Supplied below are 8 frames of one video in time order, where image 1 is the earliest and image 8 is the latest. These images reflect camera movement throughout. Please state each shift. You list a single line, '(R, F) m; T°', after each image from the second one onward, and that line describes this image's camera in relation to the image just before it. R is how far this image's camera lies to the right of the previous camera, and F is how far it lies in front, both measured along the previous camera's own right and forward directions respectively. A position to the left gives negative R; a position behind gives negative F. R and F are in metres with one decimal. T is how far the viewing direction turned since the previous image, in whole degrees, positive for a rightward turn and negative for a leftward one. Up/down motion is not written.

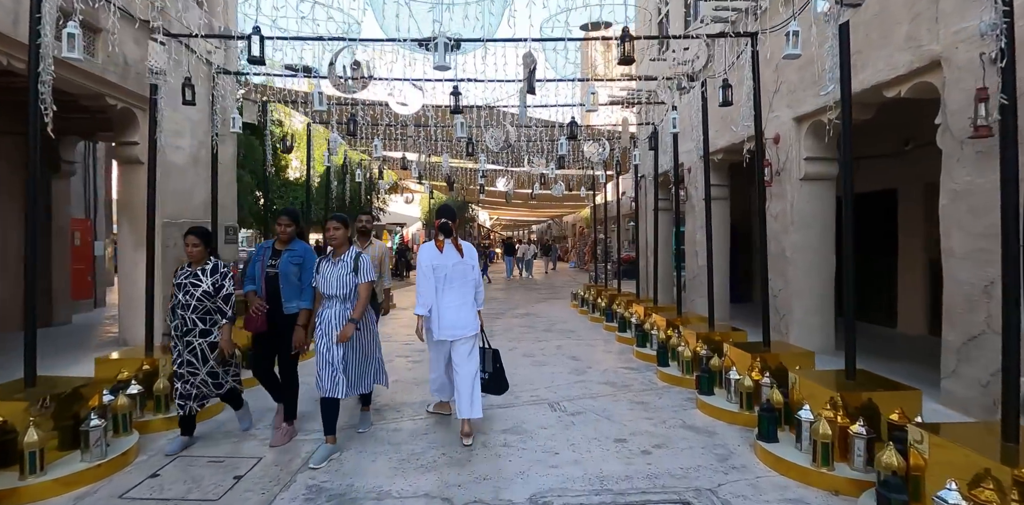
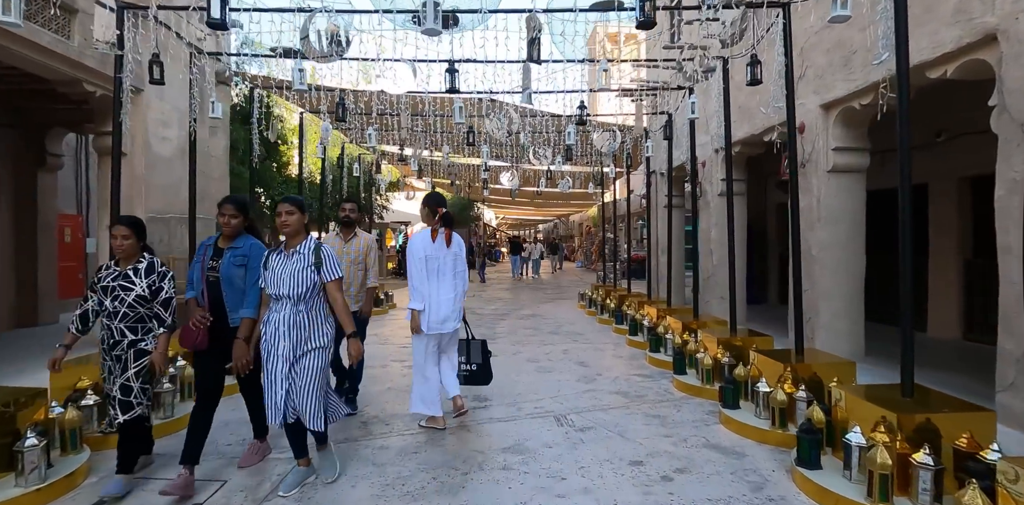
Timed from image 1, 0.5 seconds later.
(0.0, +0.4) m; -1°
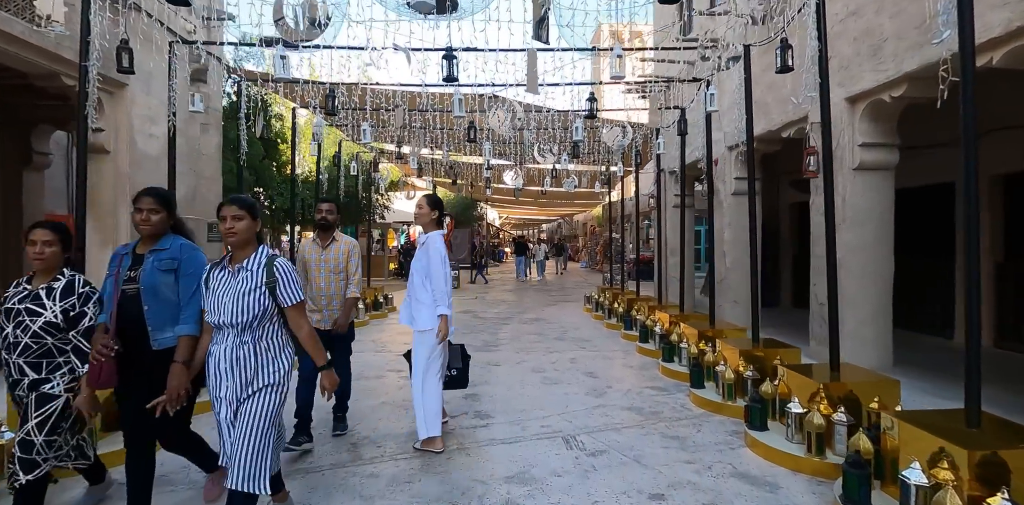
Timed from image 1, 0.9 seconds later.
(0.0, +0.4) m; 0°
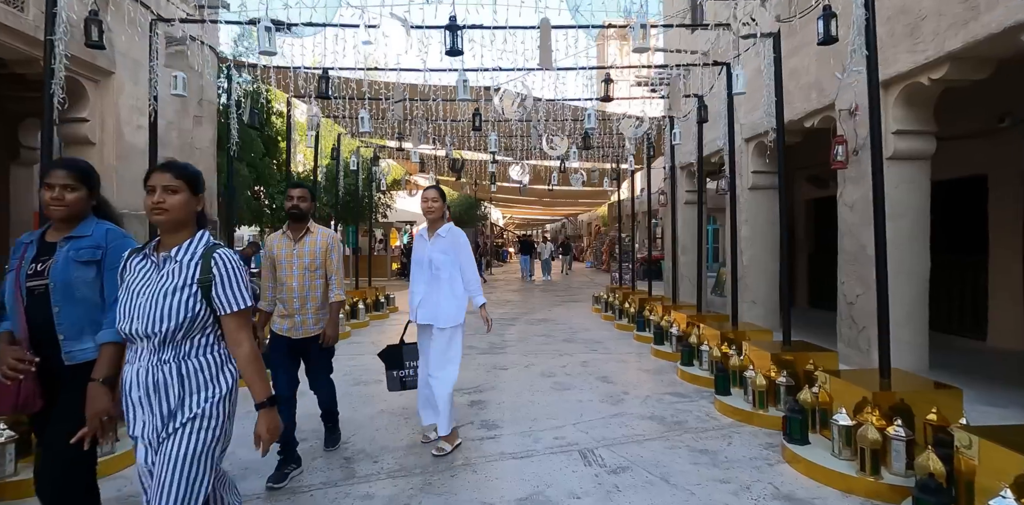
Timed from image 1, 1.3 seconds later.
(0.0, +0.4) m; 0°
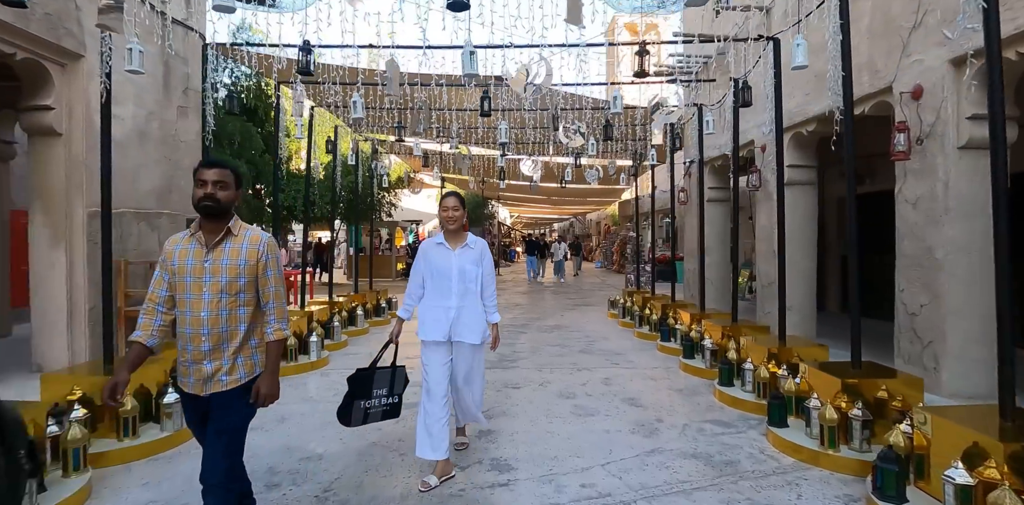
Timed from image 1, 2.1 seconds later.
(-0.1, +0.6) m; -1°
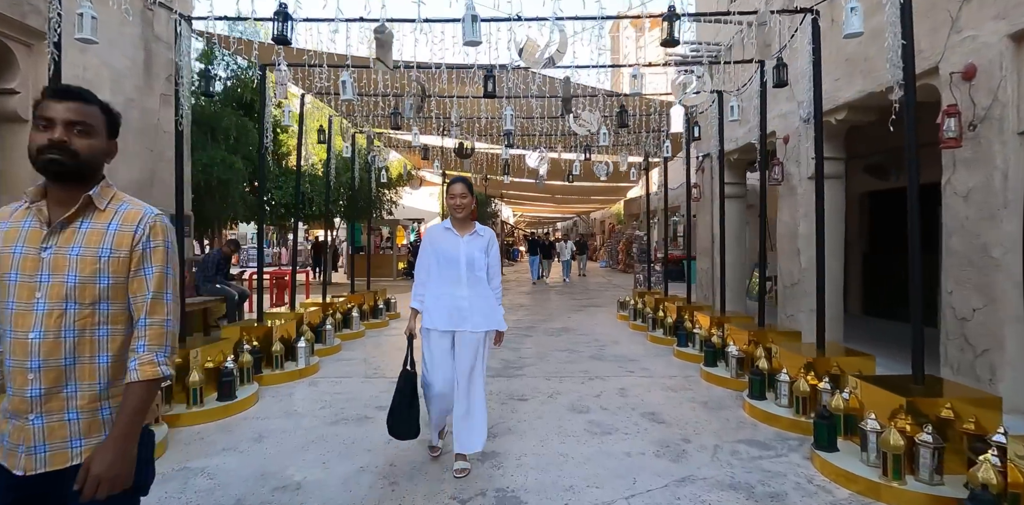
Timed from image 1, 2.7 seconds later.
(0.0, +0.5) m; 0°
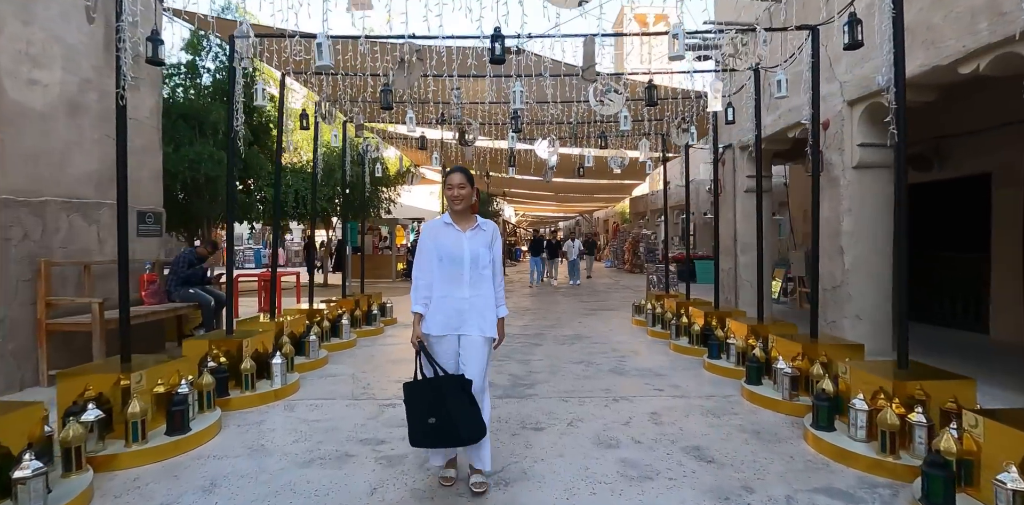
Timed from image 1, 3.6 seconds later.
(-0.1, +0.7) m; 0°
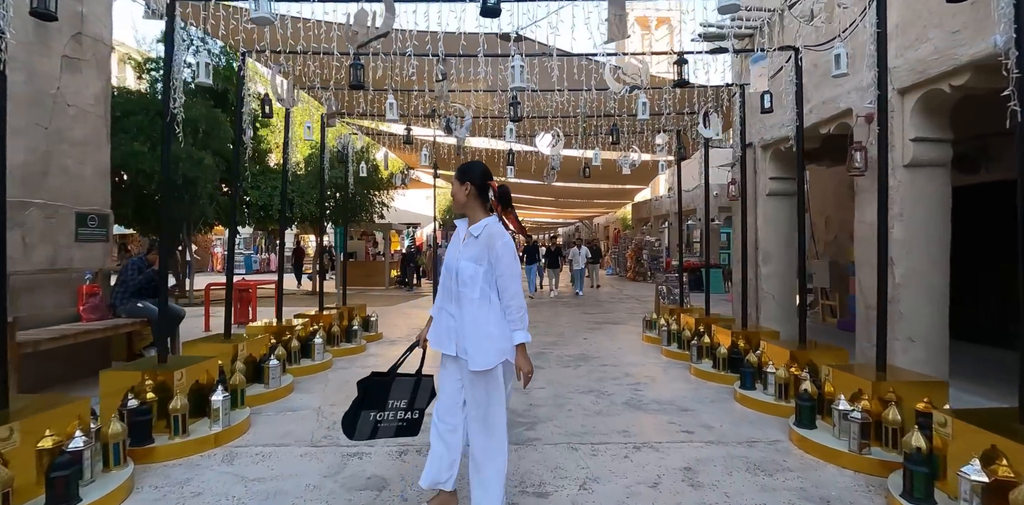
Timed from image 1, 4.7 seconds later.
(0.0, +0.8) m; 0°
